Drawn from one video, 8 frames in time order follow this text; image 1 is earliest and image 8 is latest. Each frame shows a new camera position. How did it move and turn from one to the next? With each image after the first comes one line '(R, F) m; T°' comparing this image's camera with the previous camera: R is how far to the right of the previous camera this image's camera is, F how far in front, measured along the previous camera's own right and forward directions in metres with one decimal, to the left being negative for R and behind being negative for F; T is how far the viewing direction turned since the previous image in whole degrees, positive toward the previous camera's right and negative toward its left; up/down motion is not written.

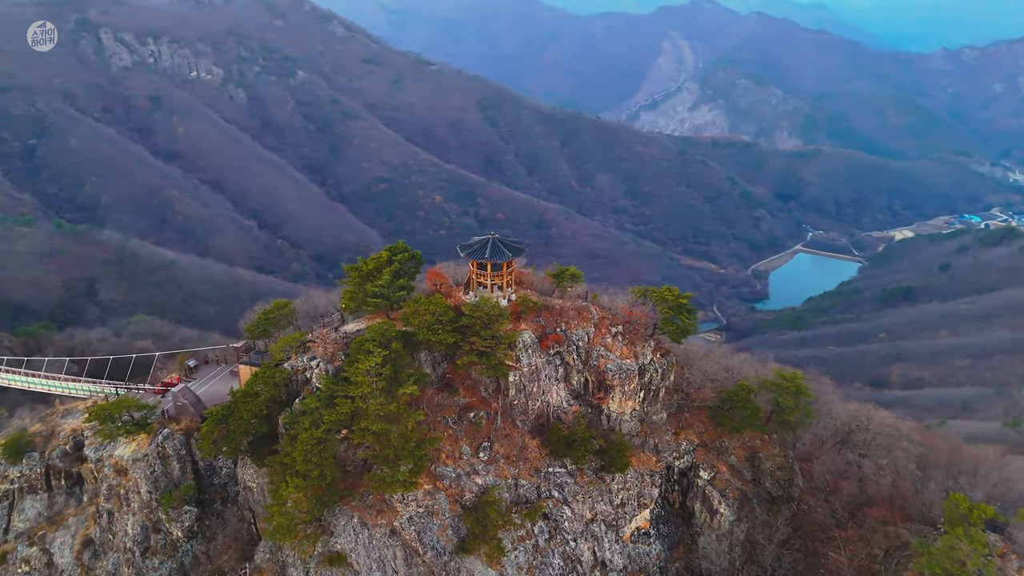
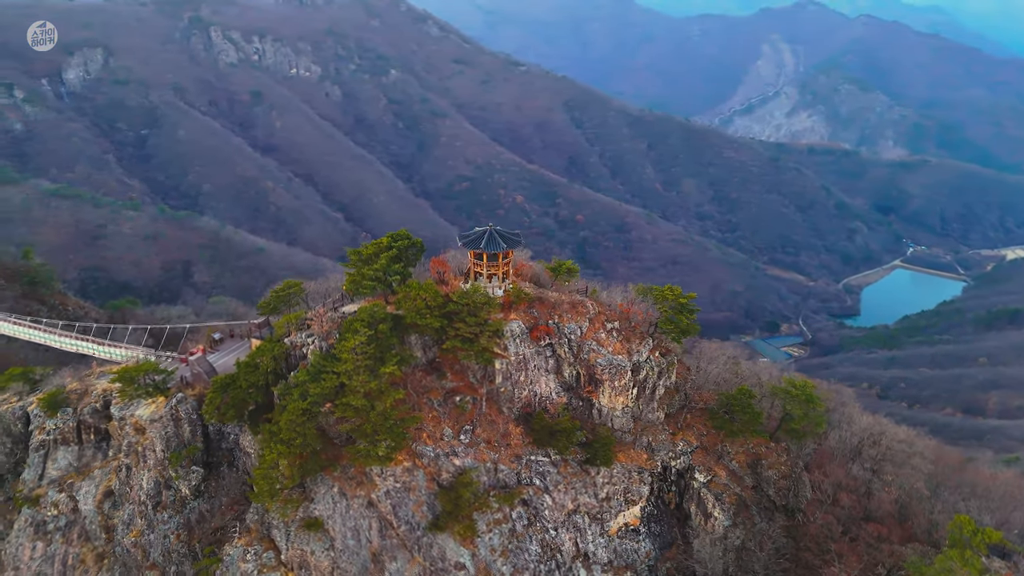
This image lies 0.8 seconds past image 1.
(+2.5, -0.3) m; -7°
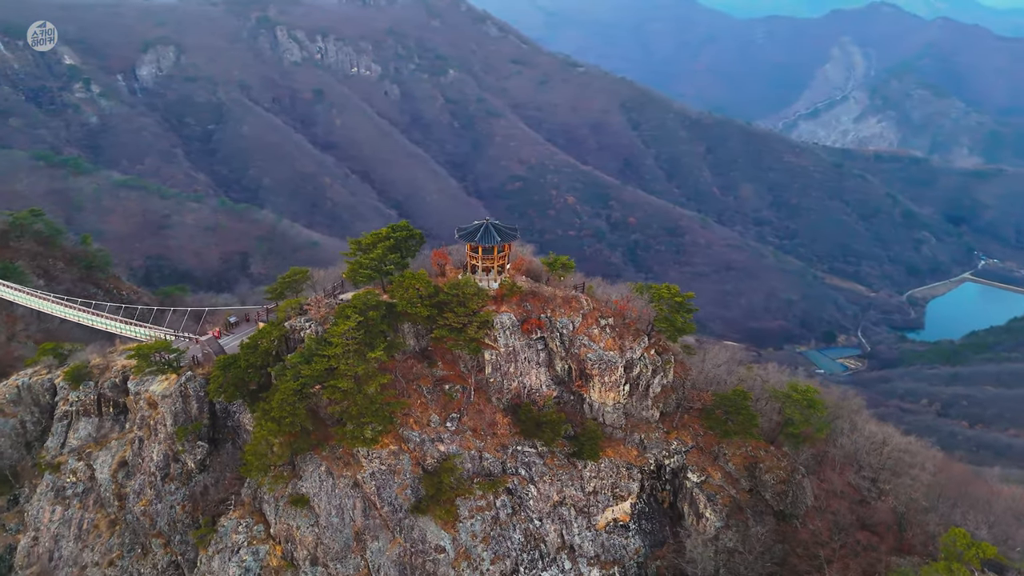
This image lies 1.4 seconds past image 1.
(+1.7, -0.3) m; -4°
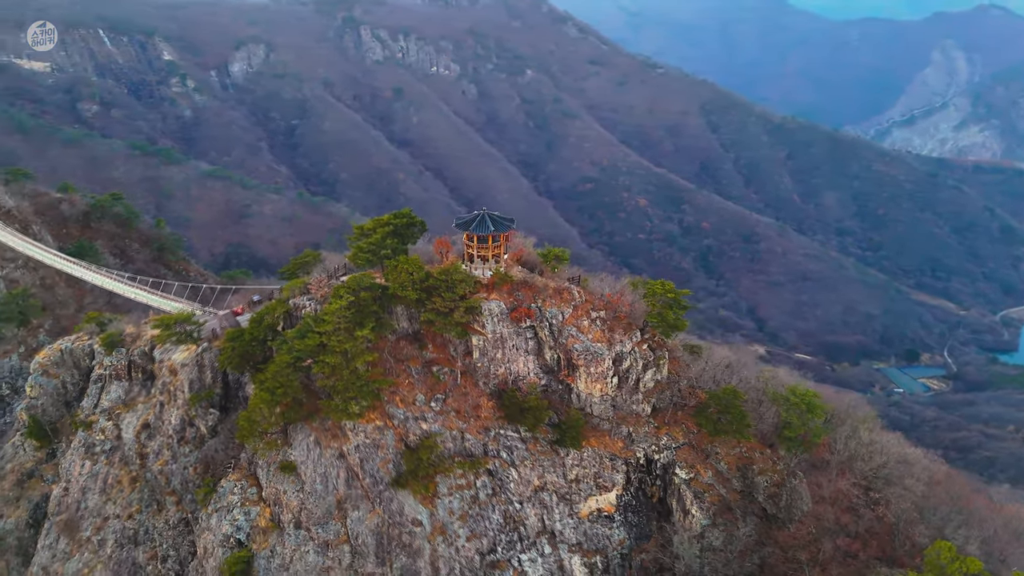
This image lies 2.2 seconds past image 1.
(+2.4, -0.5) m; -6°
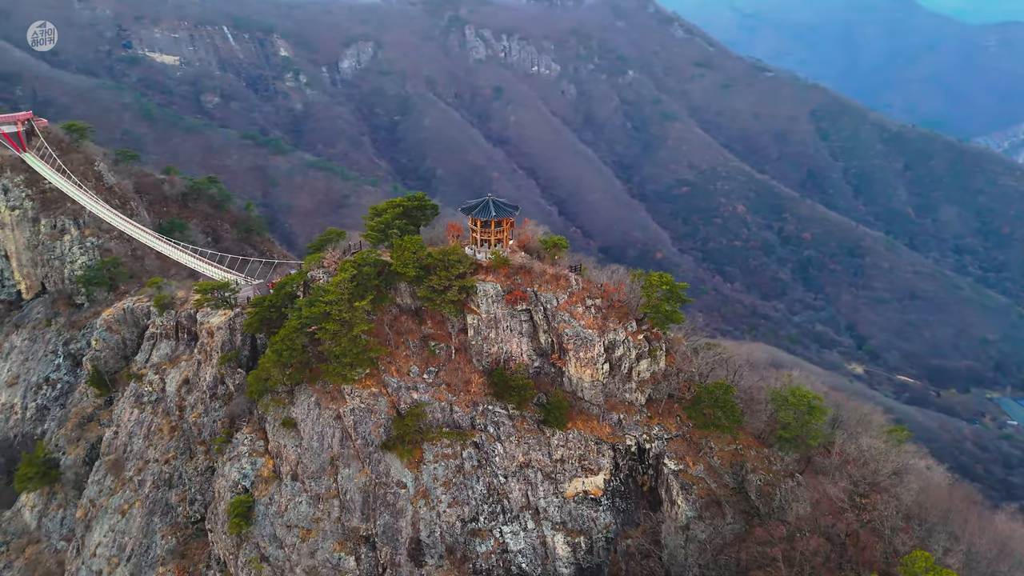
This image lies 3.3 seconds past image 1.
(+2.9, -0.7) m; -7°
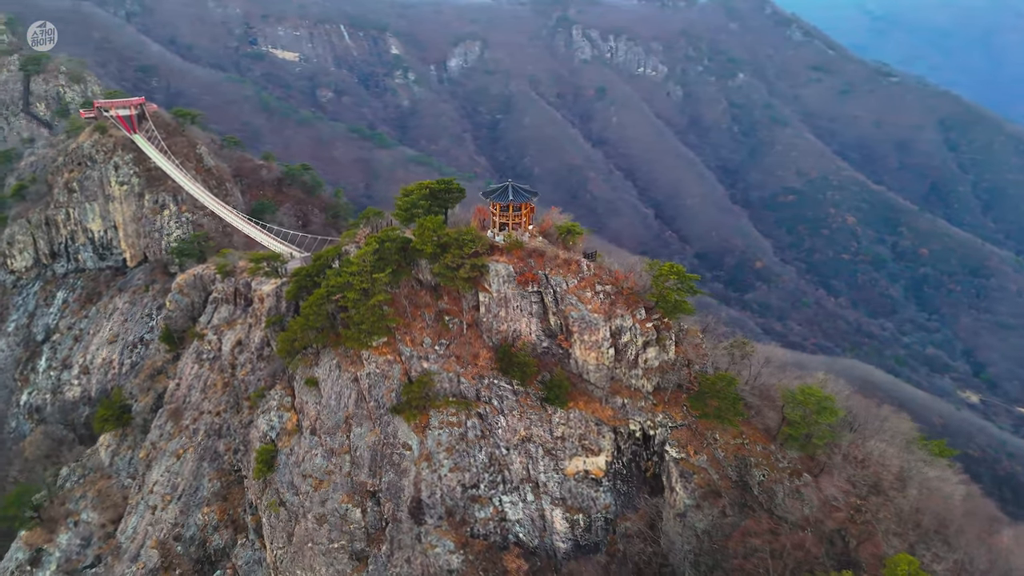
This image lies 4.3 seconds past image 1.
(+2.7, -0.9) m; -8°
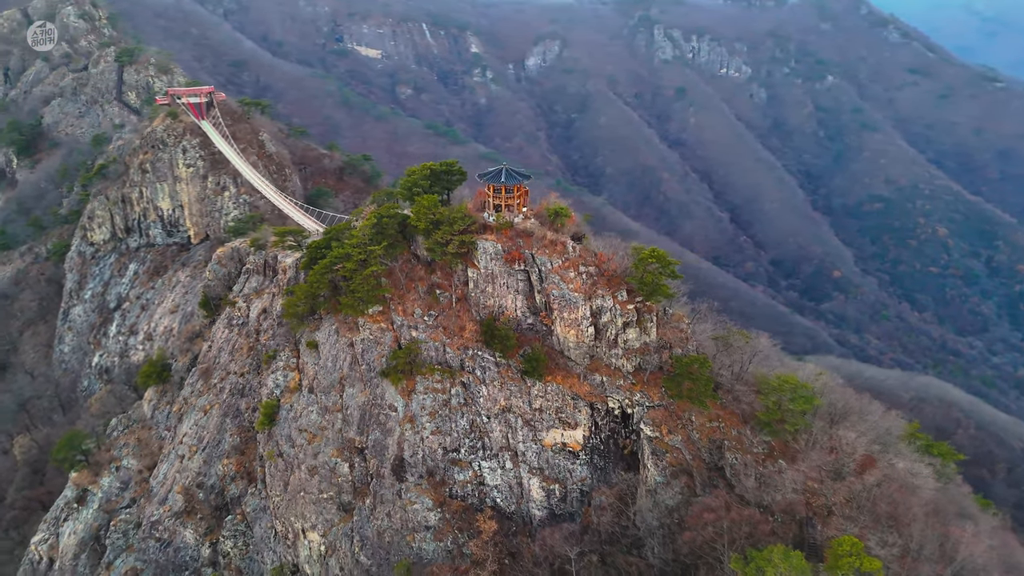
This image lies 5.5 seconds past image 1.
(+2.9, -1.1) m; -6°
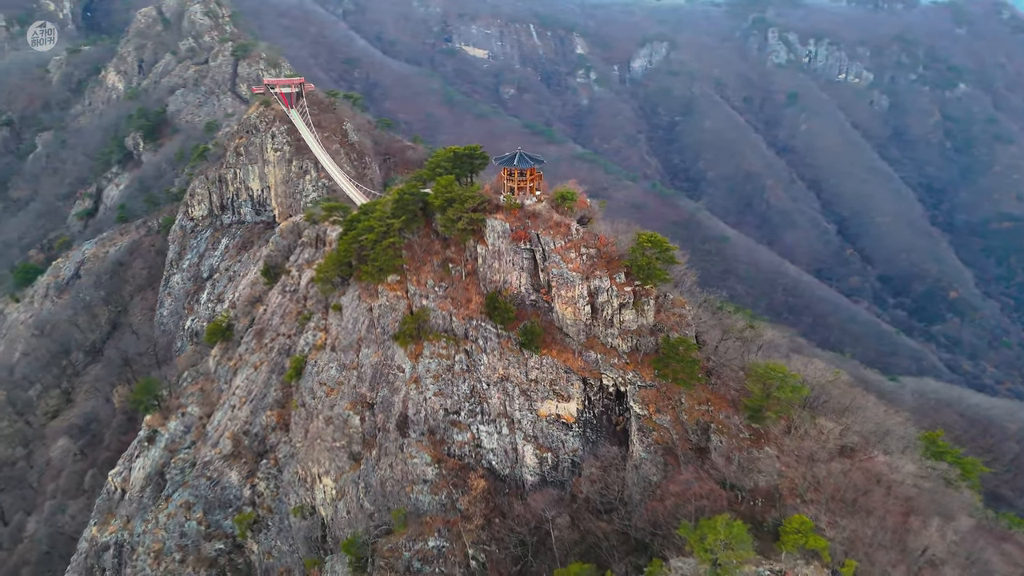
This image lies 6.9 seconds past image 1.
(+3.4, -1.3) m; -8°
